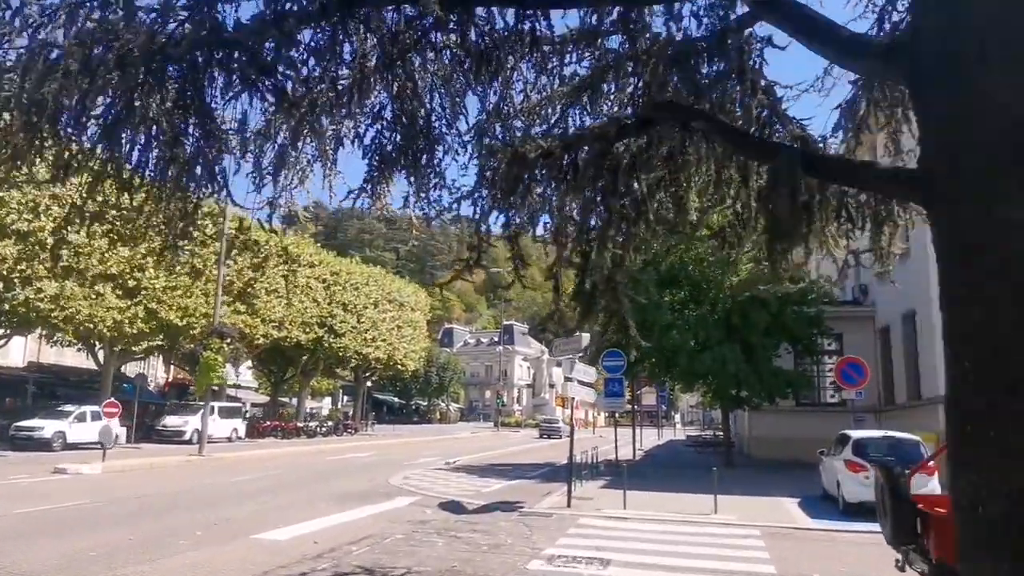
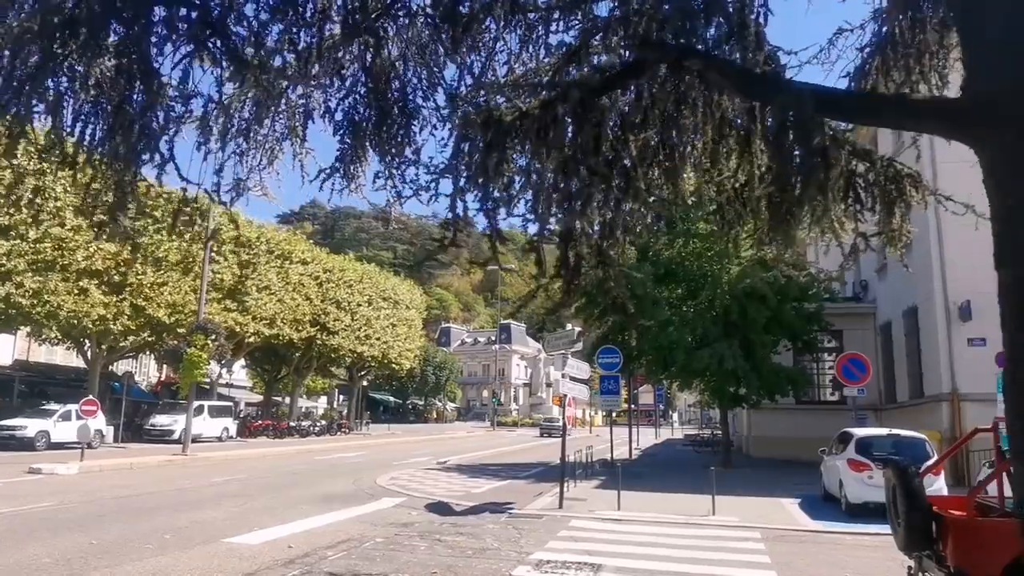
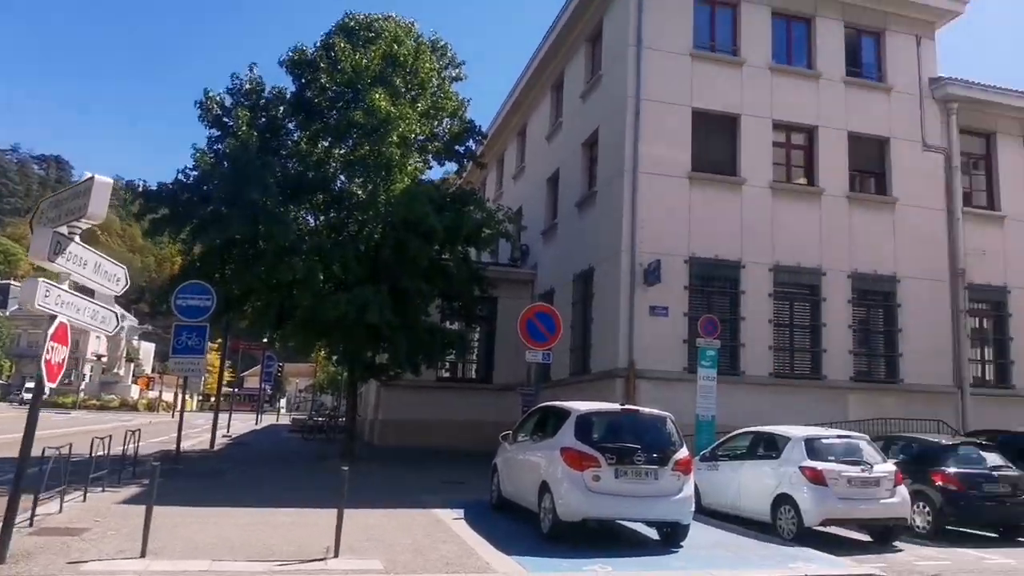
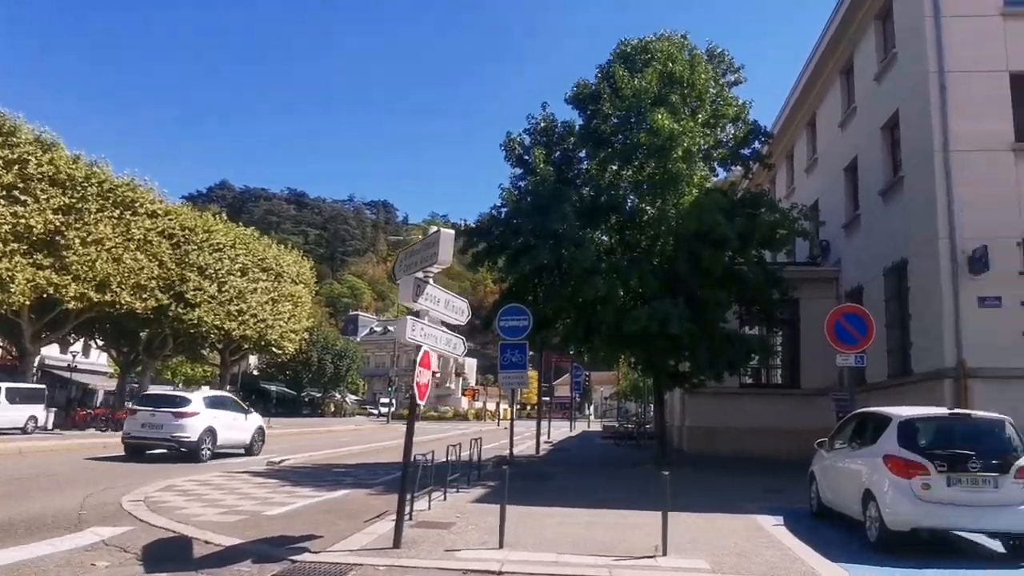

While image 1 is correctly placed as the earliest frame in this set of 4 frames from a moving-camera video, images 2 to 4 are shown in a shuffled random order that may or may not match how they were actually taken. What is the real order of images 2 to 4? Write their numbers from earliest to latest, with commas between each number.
2, 4, 3
